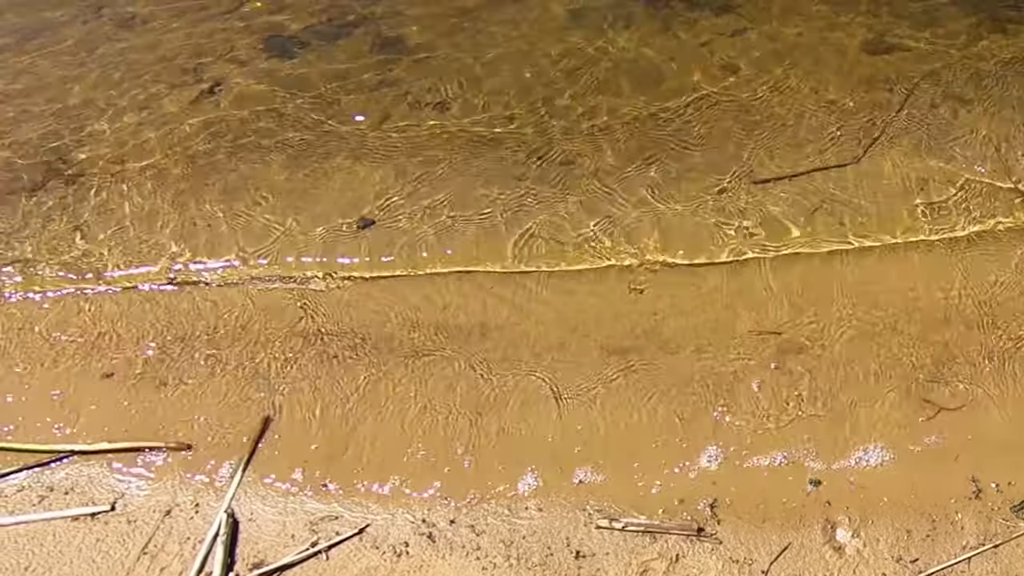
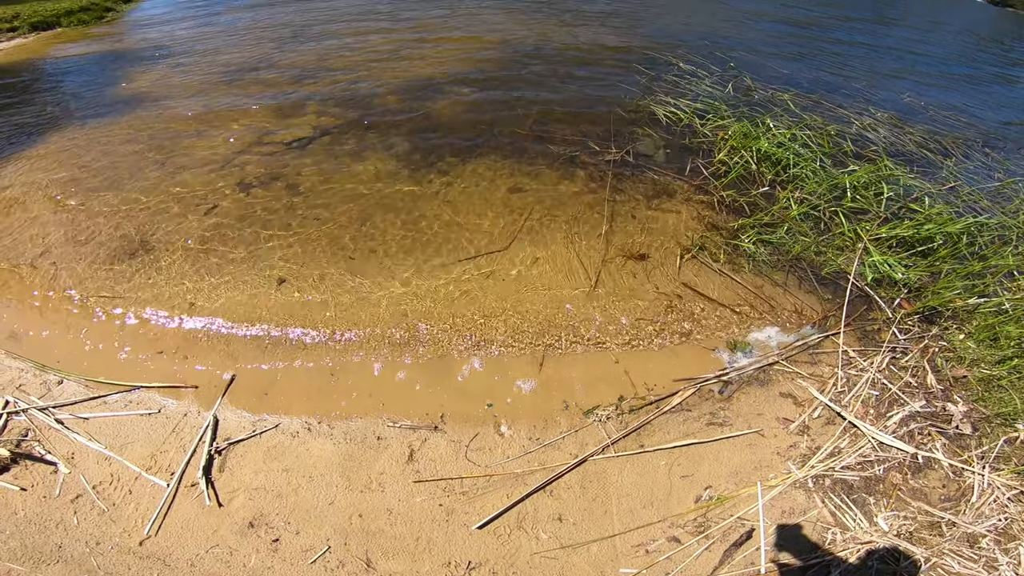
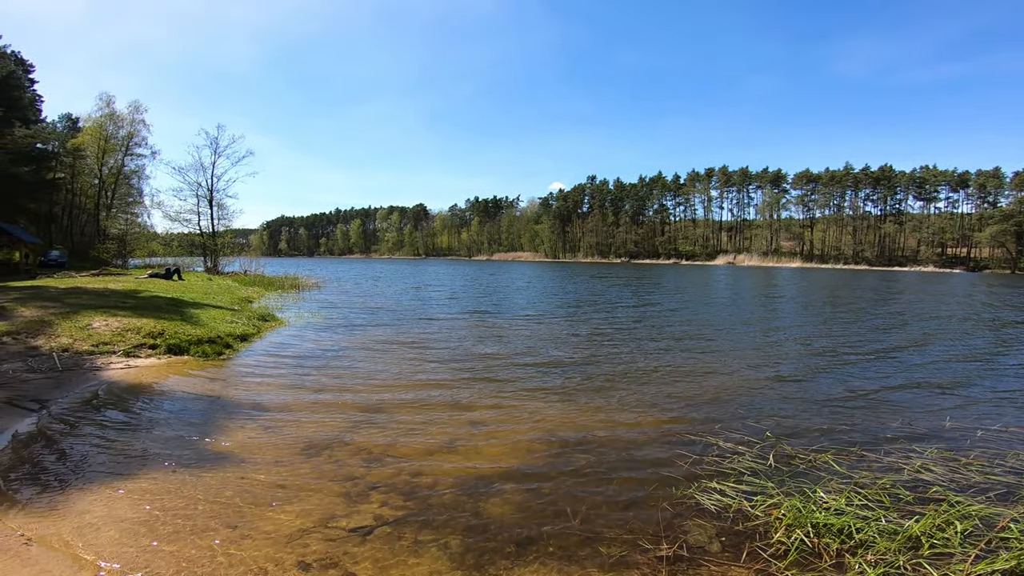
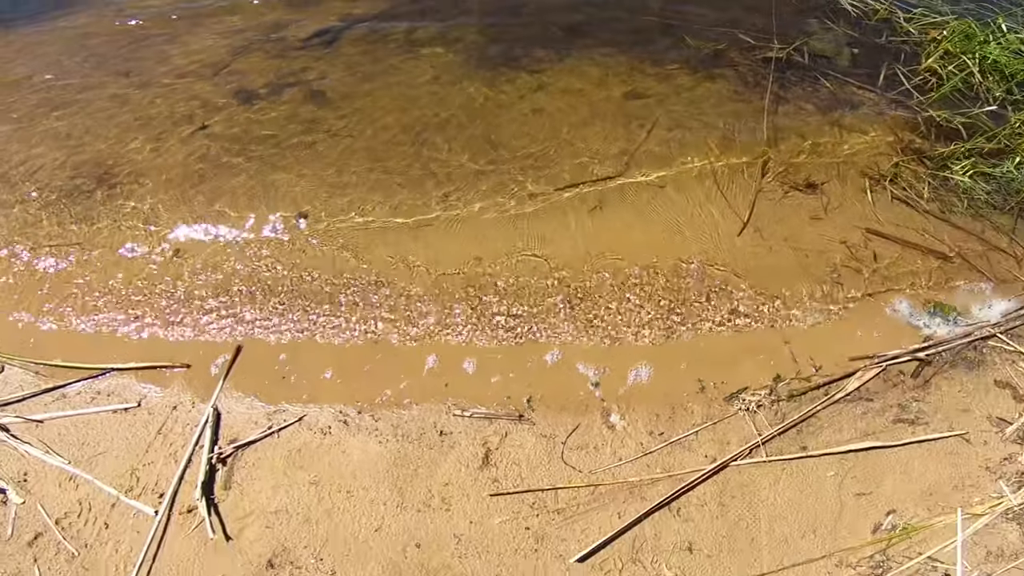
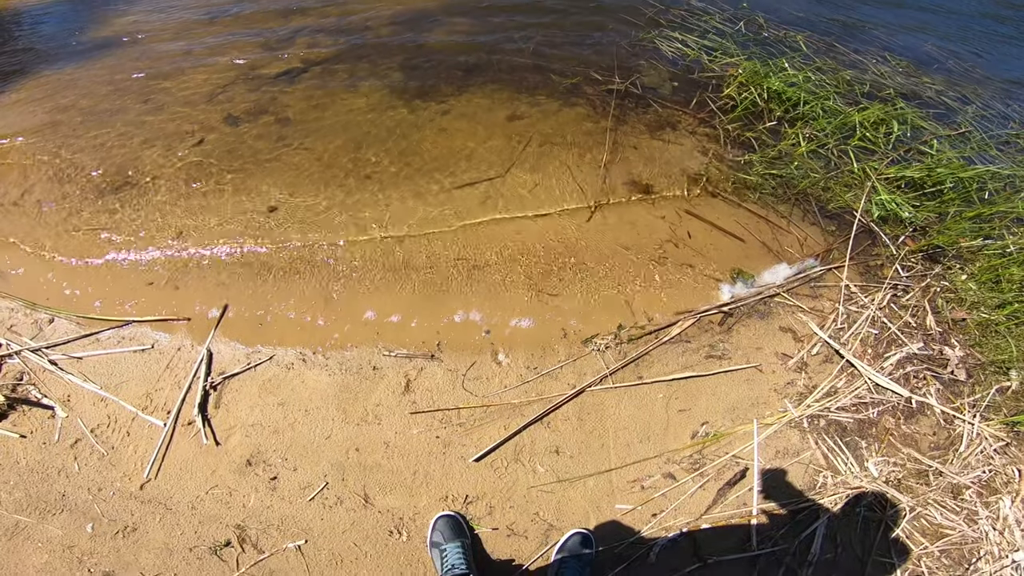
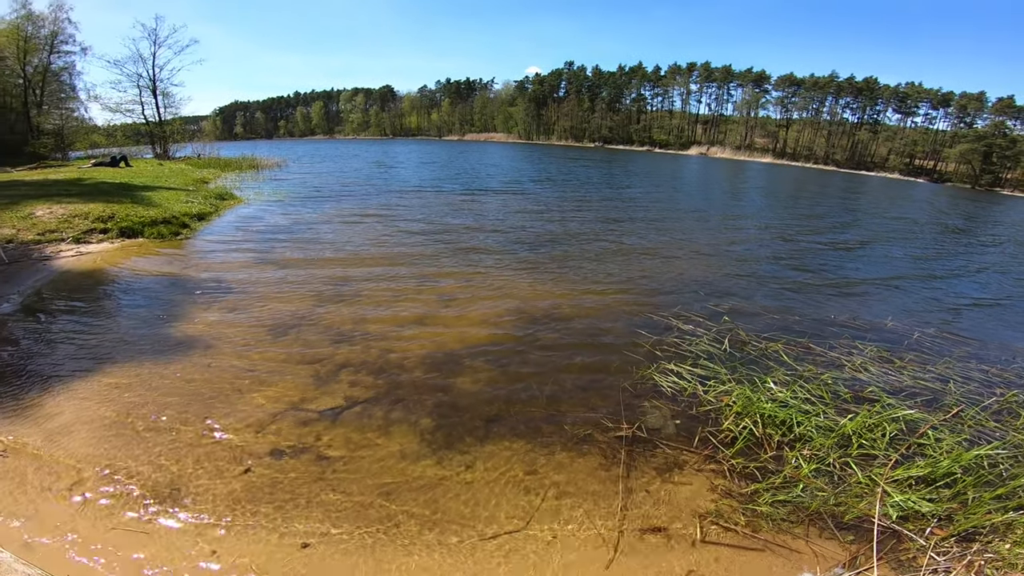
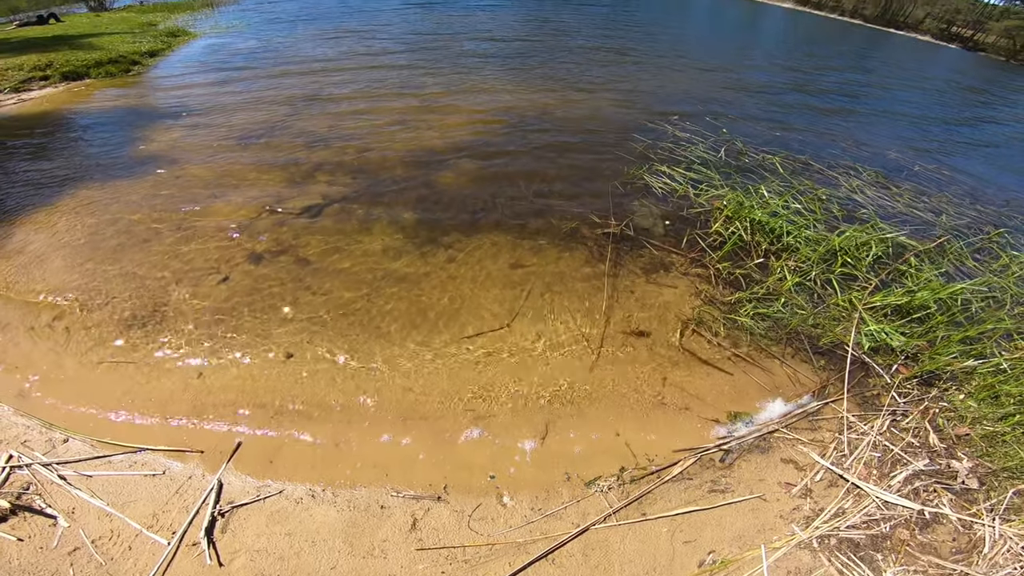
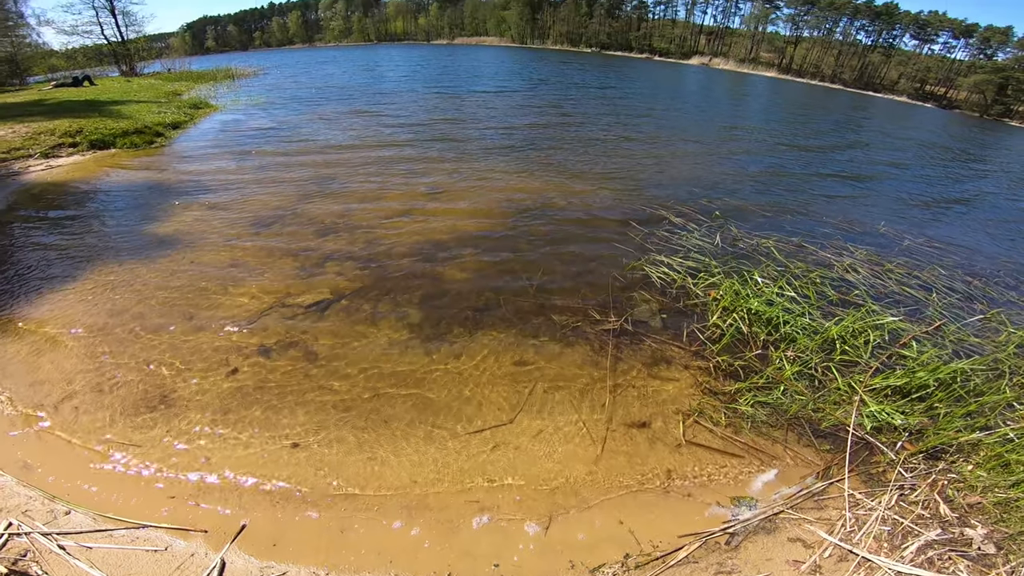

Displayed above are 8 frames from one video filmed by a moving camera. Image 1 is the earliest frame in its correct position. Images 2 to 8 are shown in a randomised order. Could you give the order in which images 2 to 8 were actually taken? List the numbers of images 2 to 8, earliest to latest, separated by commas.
4, 5, 2, 7, 8, 6, 3
